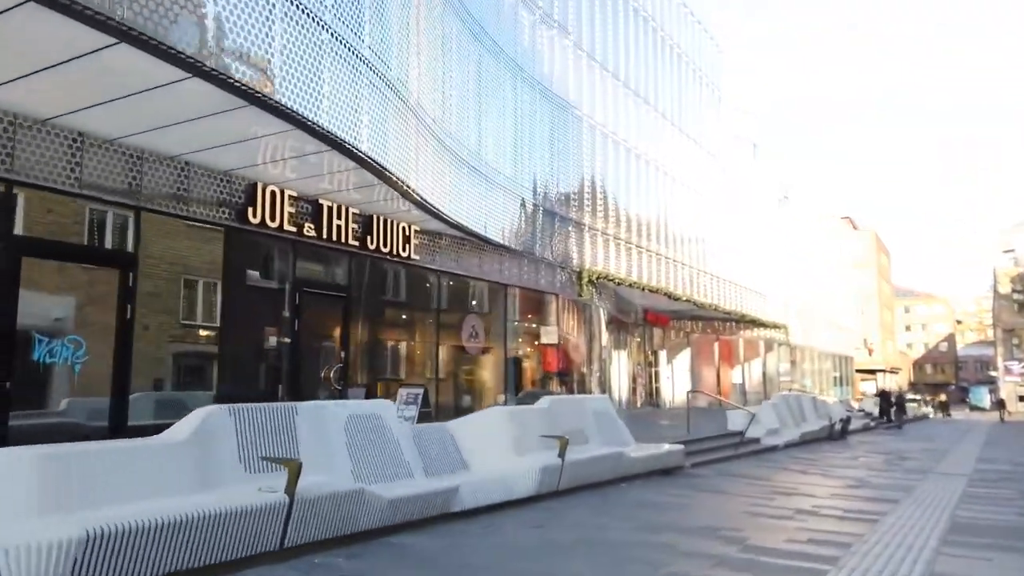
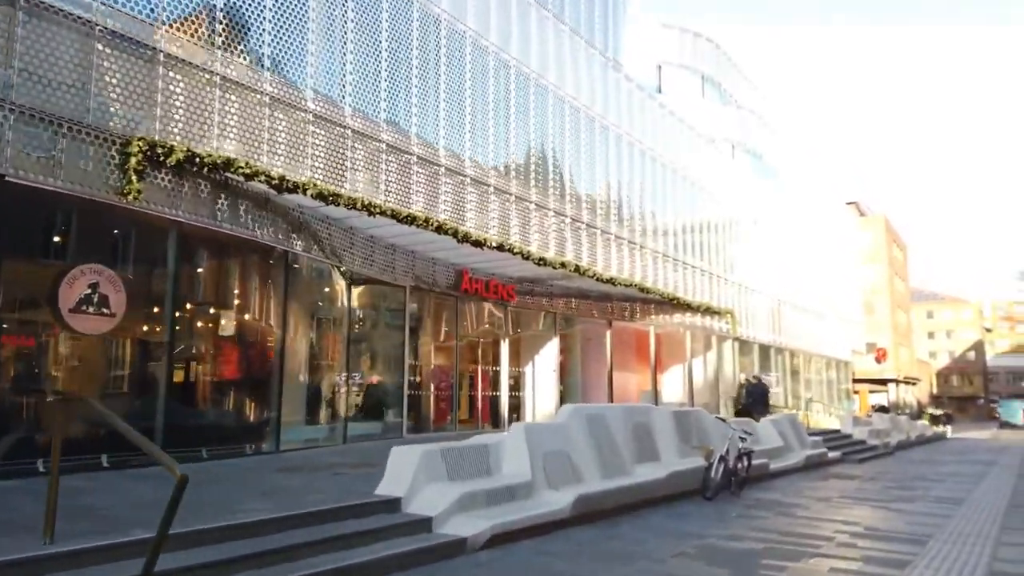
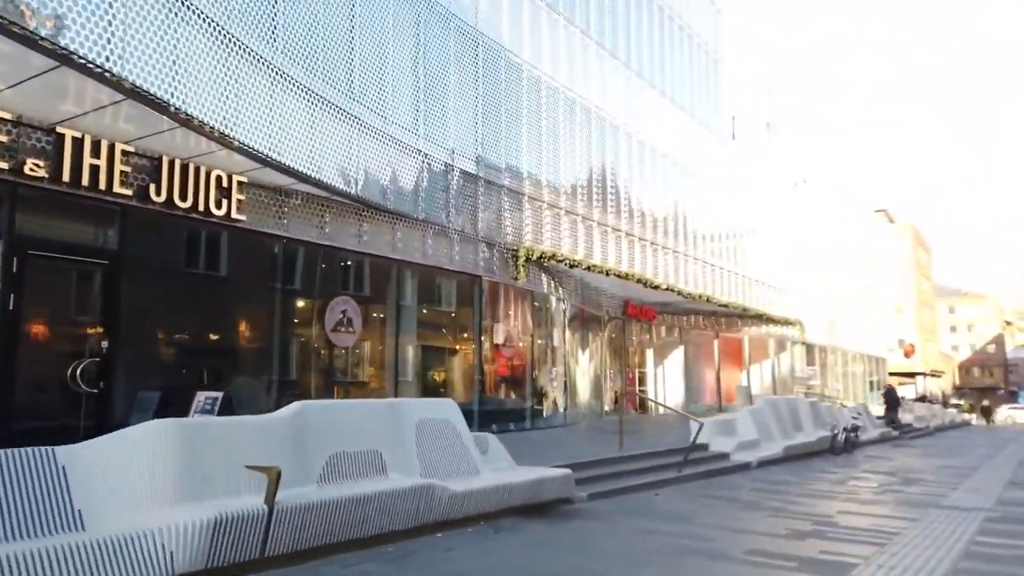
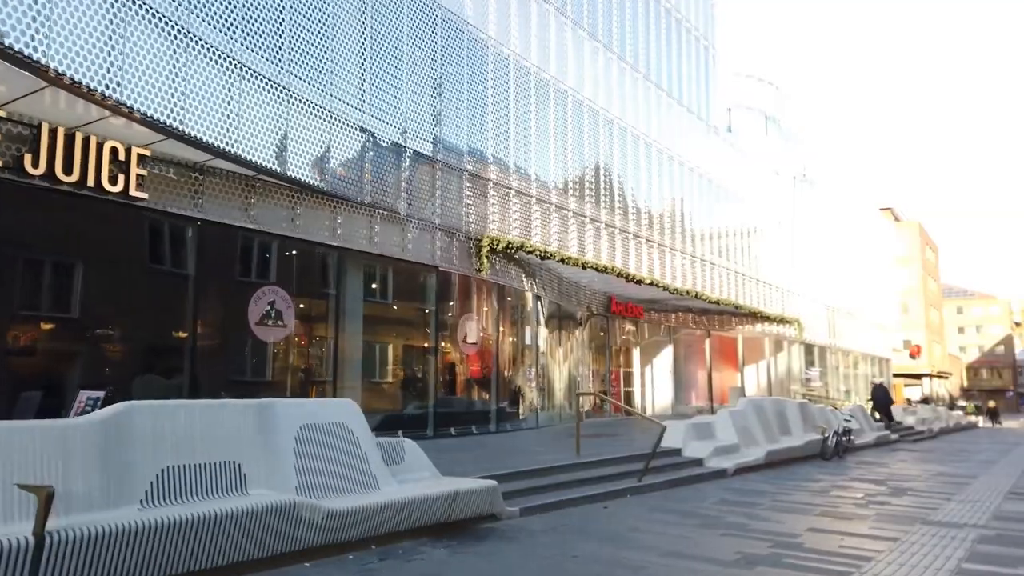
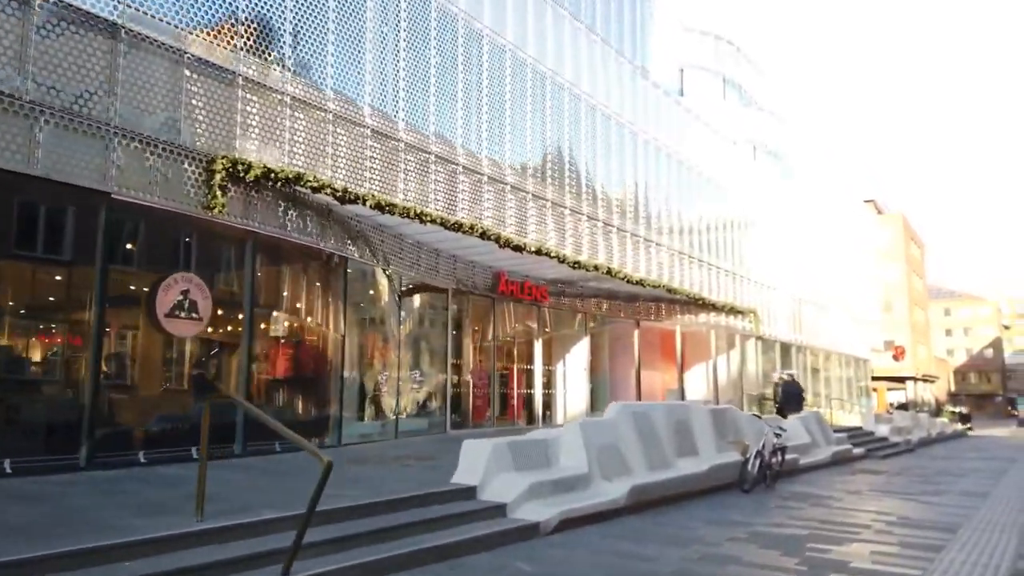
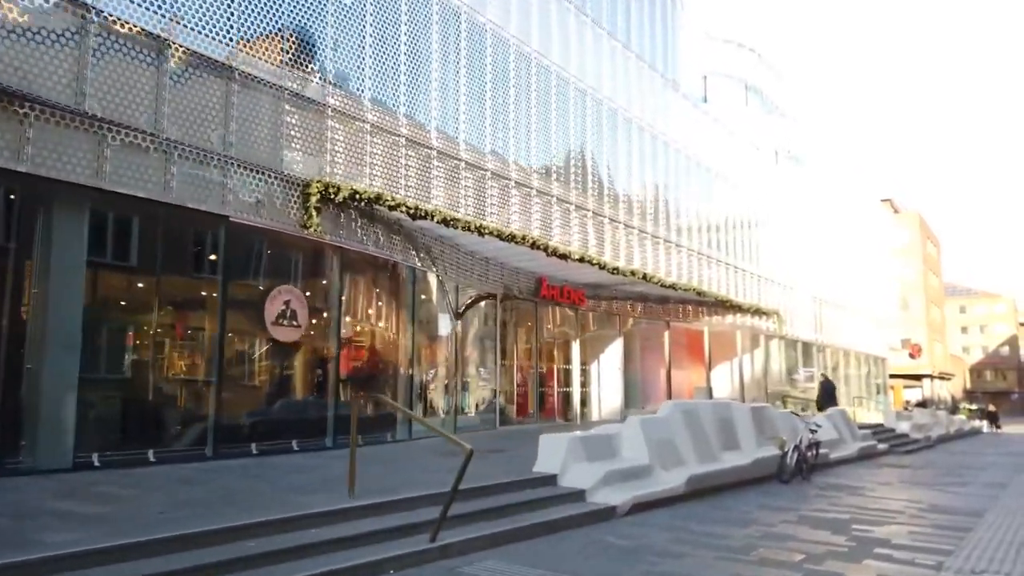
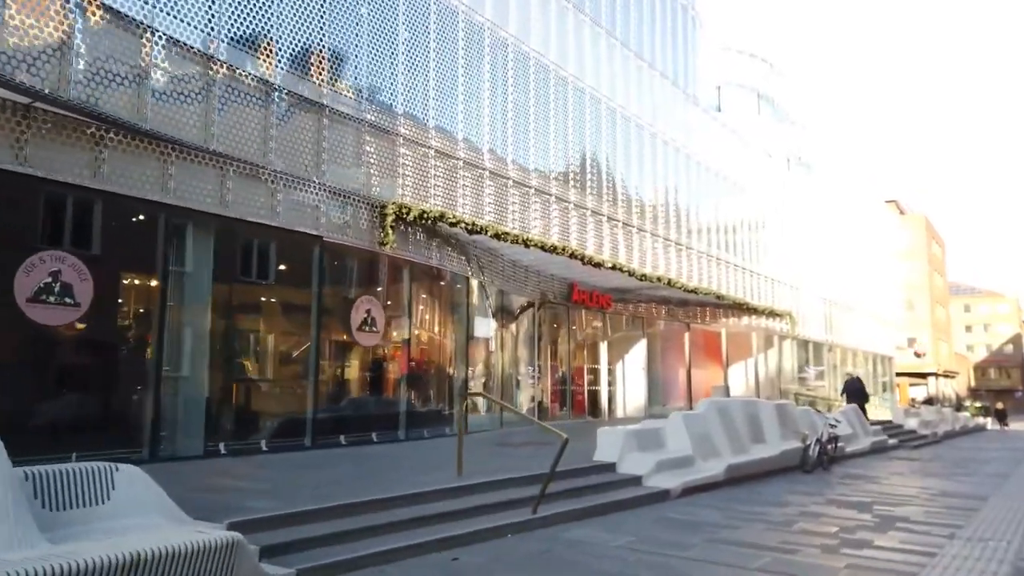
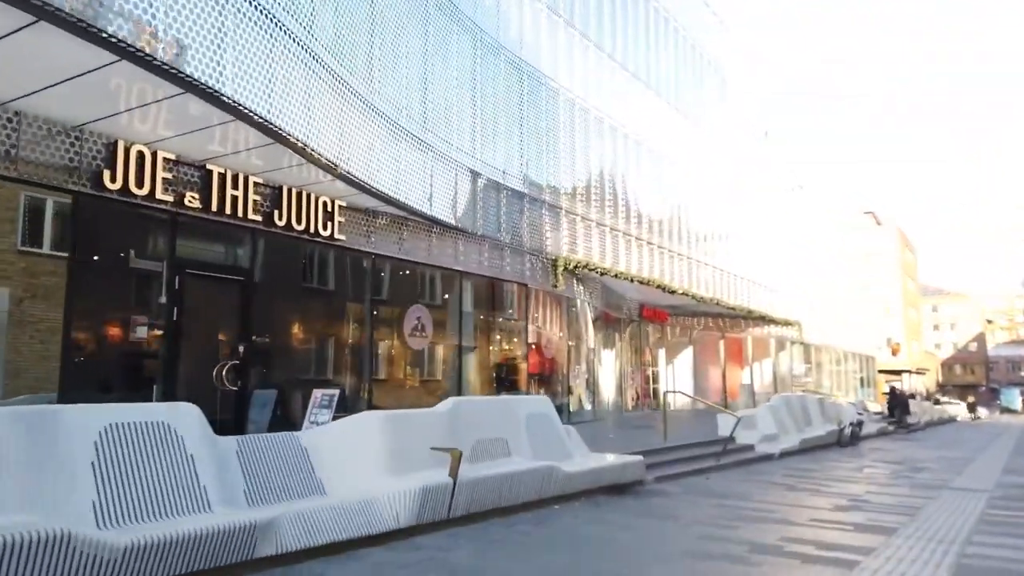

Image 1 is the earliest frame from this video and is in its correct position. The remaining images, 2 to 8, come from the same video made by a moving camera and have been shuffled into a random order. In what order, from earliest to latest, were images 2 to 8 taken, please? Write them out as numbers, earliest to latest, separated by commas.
8, 3, 4, 7, 6, 5, 2
